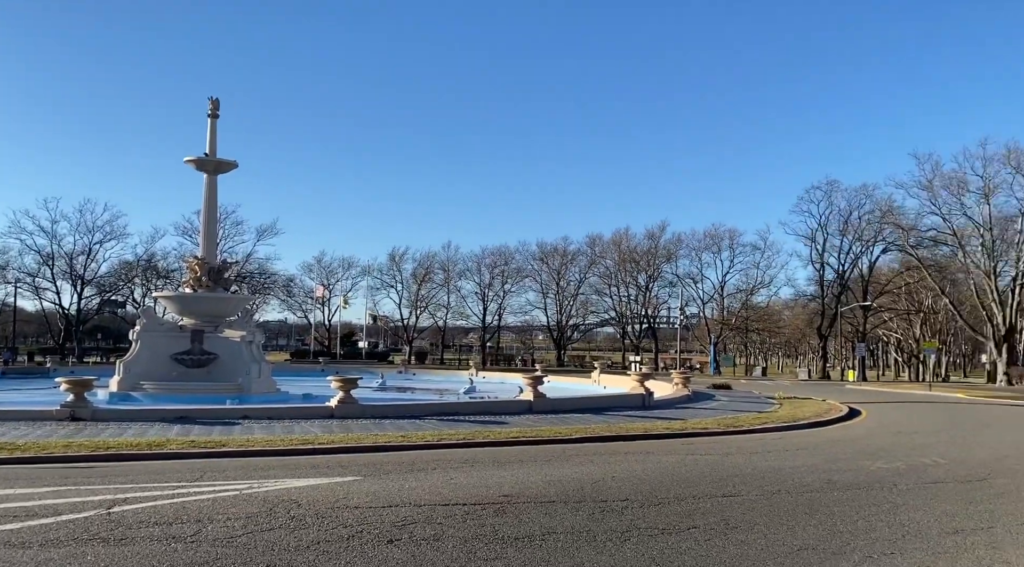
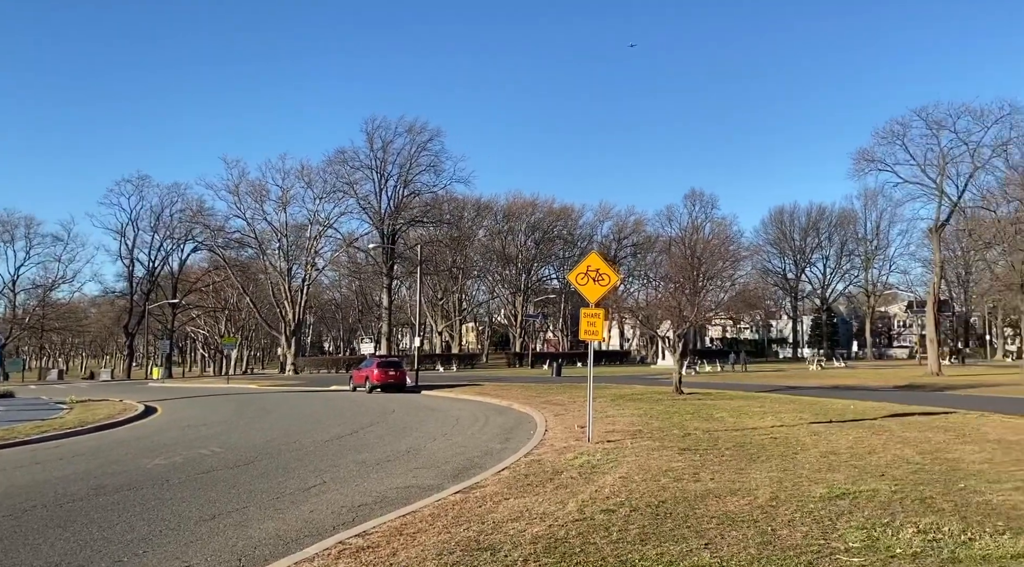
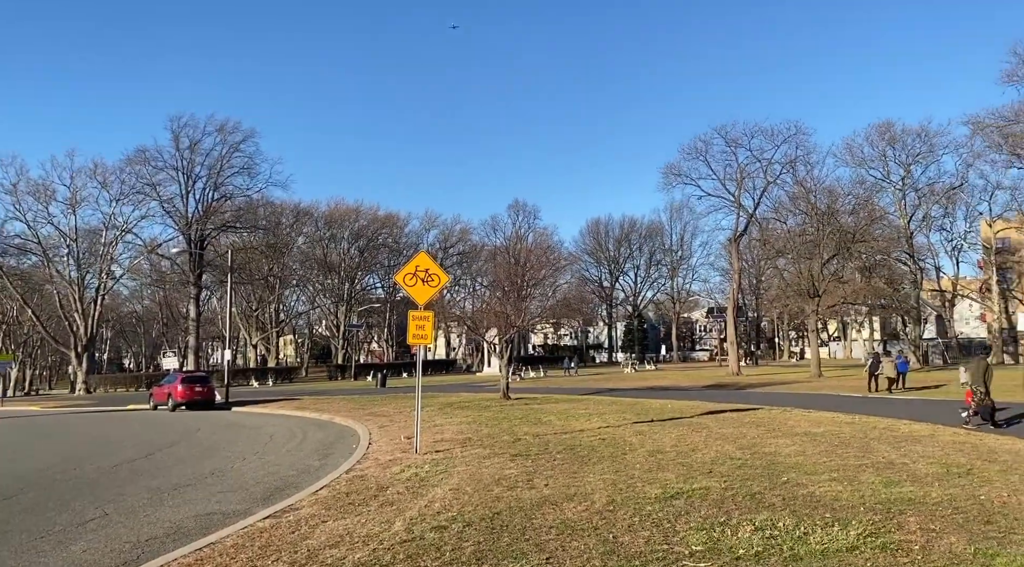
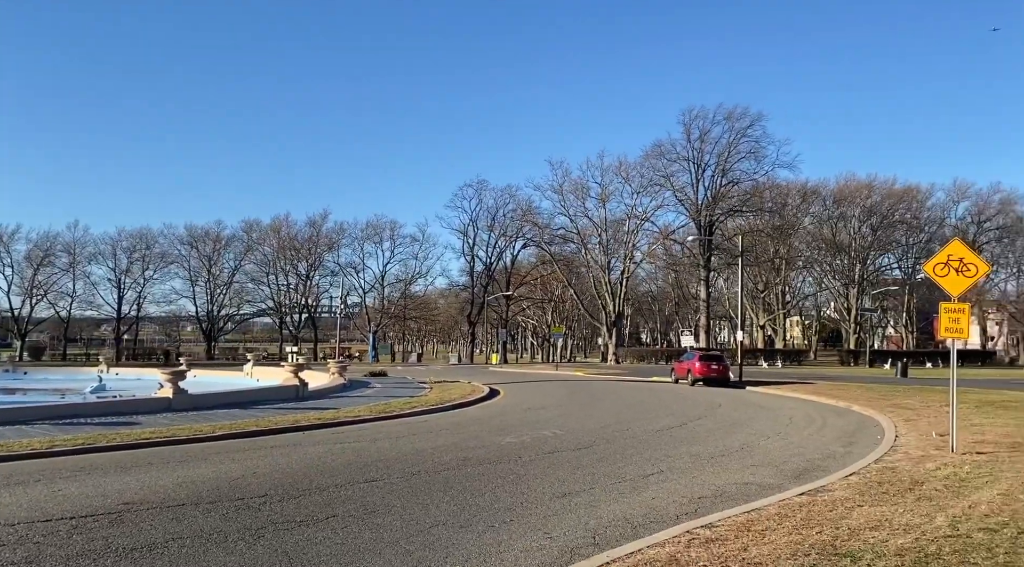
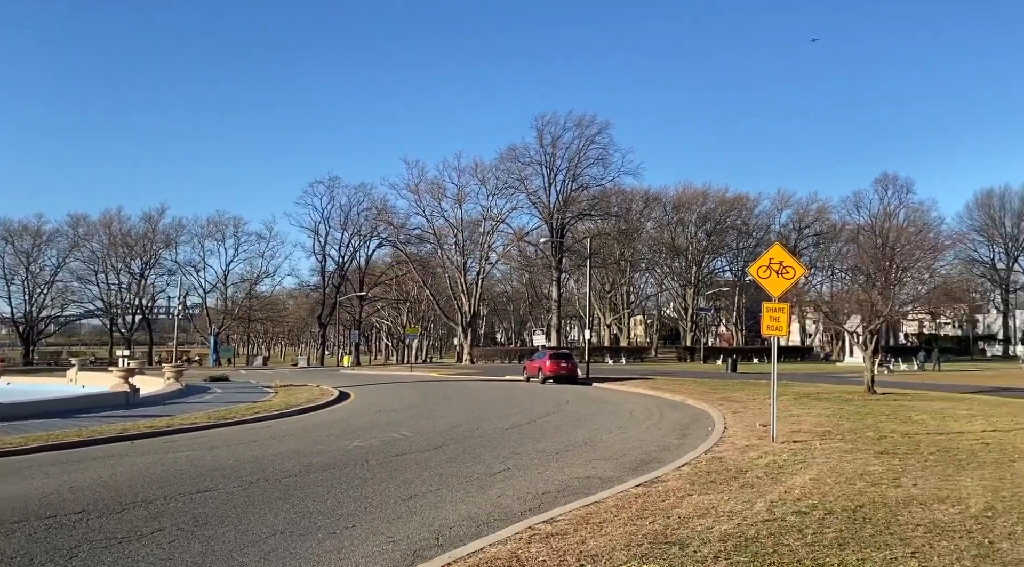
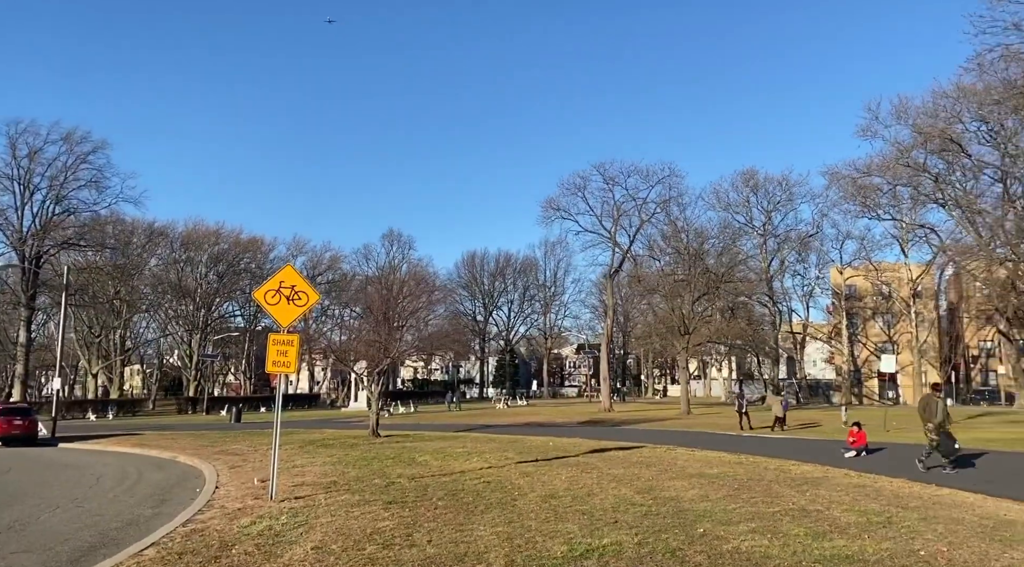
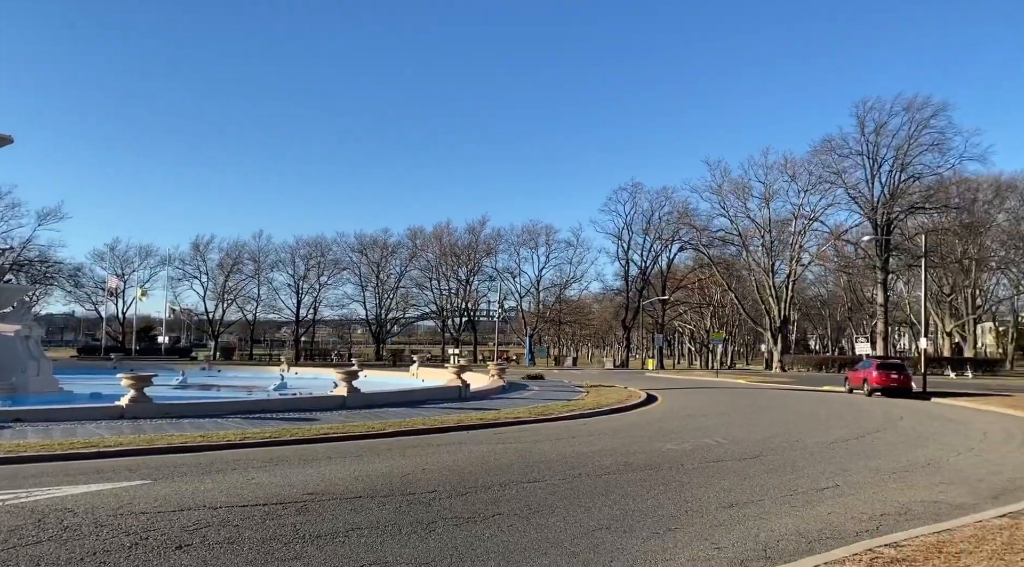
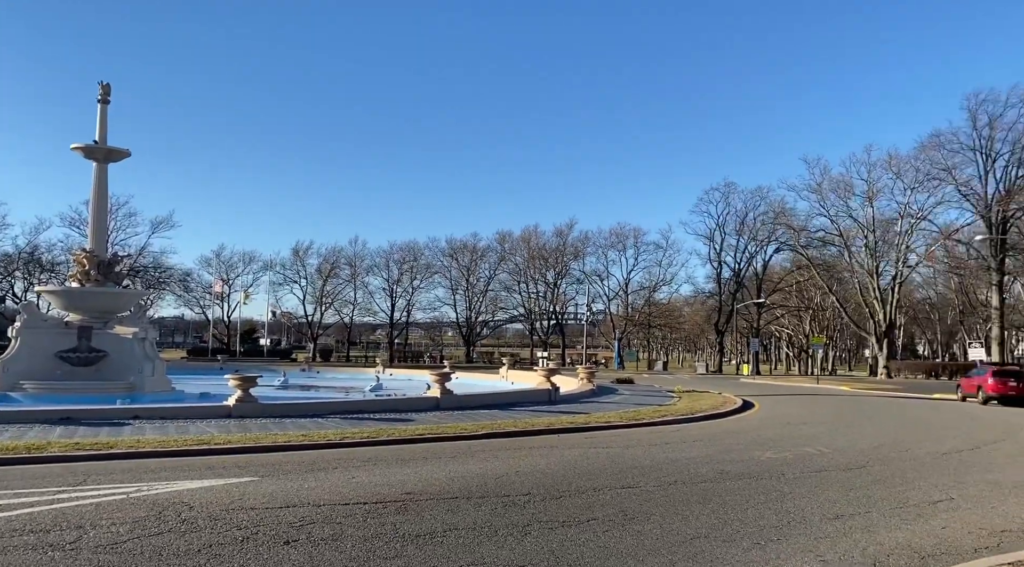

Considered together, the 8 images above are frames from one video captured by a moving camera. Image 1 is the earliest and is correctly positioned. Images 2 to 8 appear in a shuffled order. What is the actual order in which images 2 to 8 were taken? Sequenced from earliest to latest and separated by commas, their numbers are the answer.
8, 7, 4, 5, 2, 3, 6
